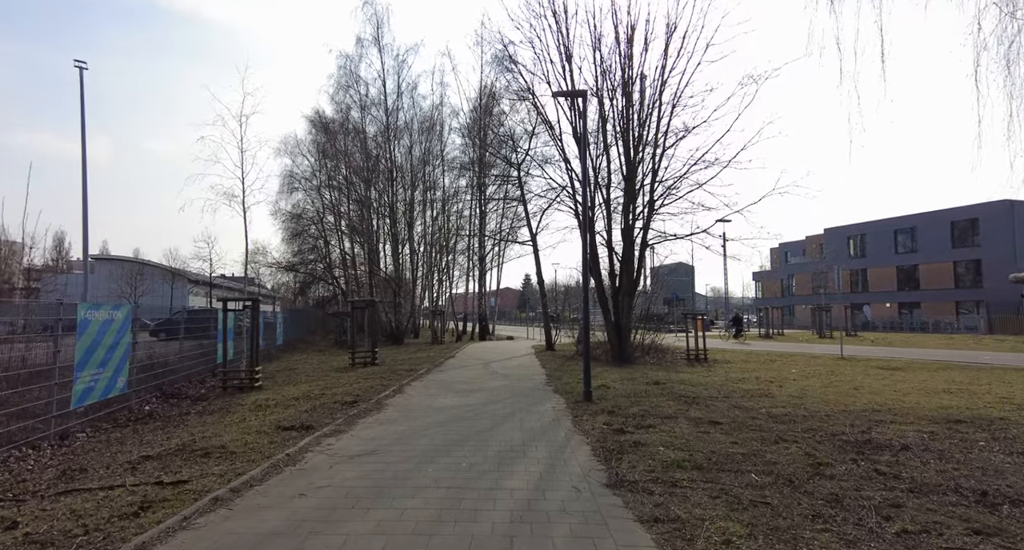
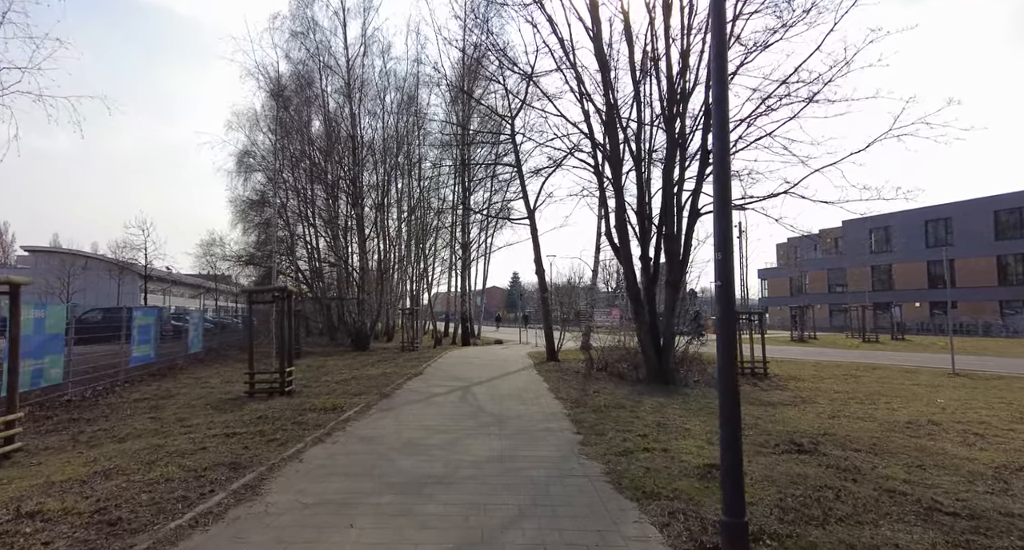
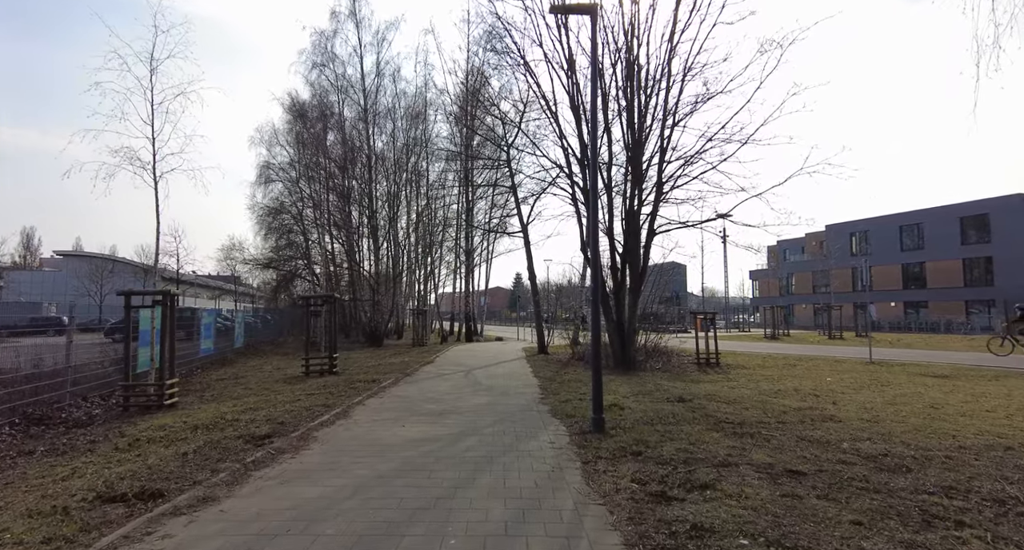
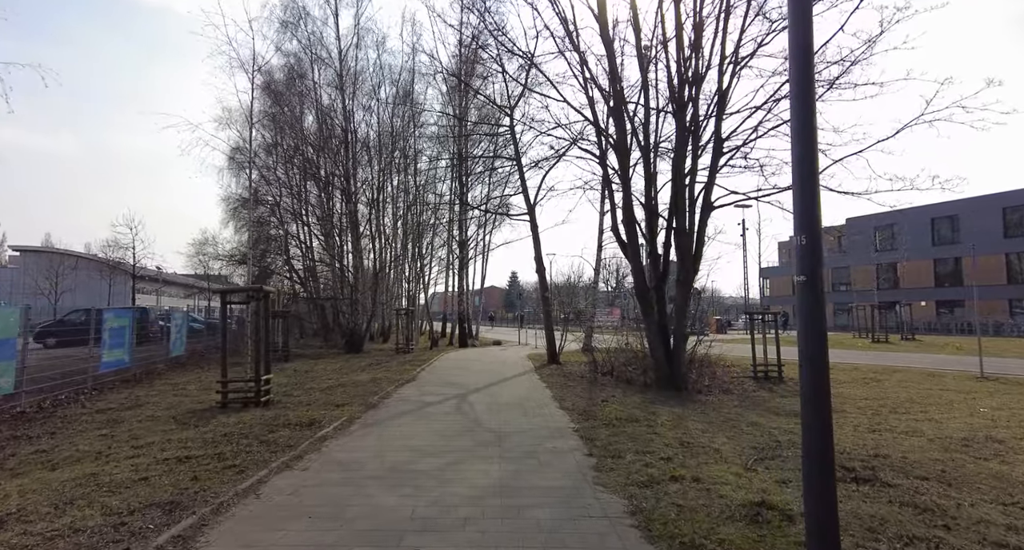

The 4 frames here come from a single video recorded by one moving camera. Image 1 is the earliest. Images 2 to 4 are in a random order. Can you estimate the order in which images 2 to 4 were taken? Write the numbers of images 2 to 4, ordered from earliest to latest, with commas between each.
3, 2, 4
